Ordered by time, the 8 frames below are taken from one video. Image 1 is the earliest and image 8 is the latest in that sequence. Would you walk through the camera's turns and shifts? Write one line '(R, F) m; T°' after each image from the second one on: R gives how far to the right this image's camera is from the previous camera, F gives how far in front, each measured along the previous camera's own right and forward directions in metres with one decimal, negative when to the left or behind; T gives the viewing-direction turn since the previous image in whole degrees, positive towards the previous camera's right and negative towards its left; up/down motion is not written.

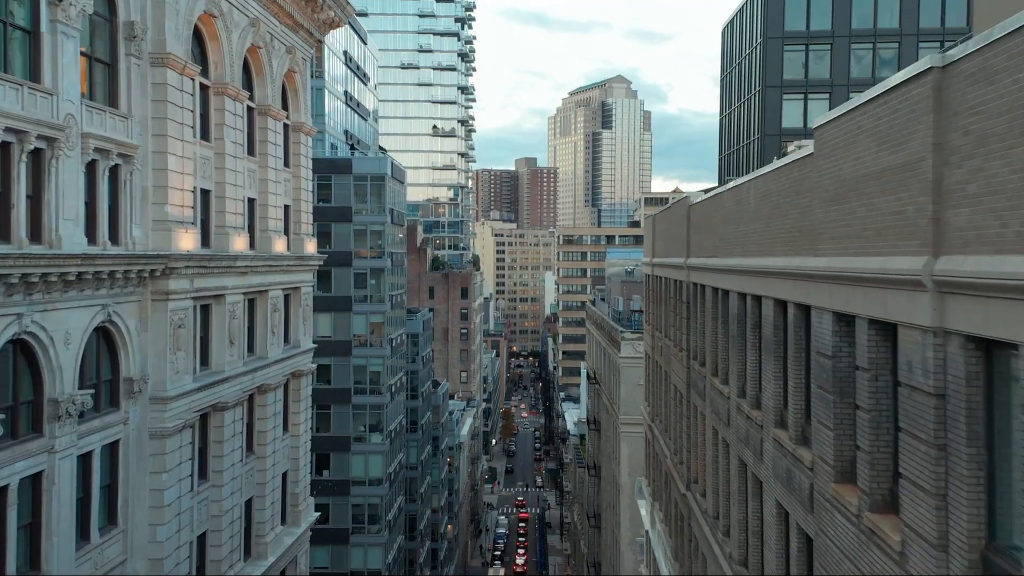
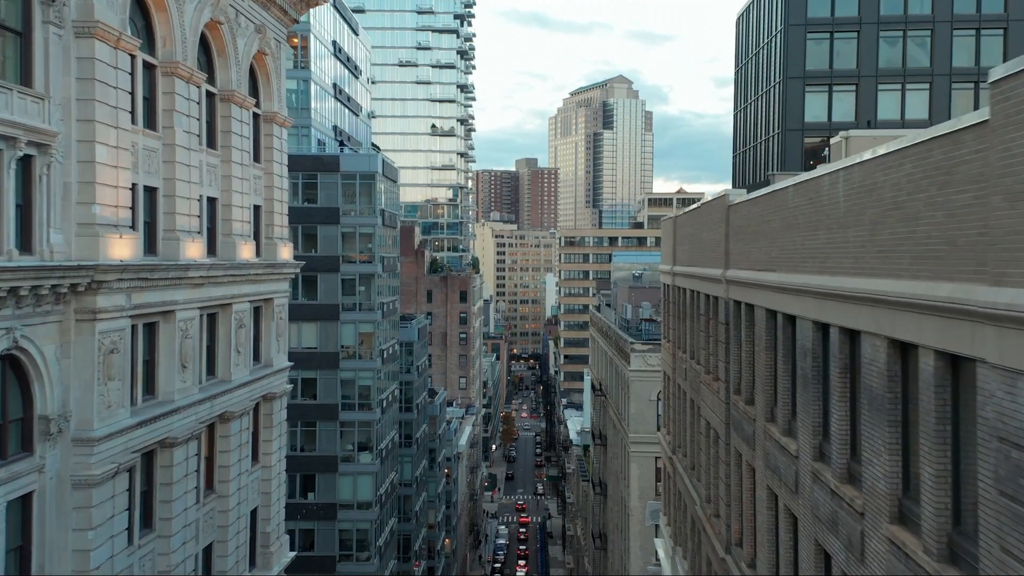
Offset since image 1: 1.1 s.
(0.0, +3.7) m; 0°
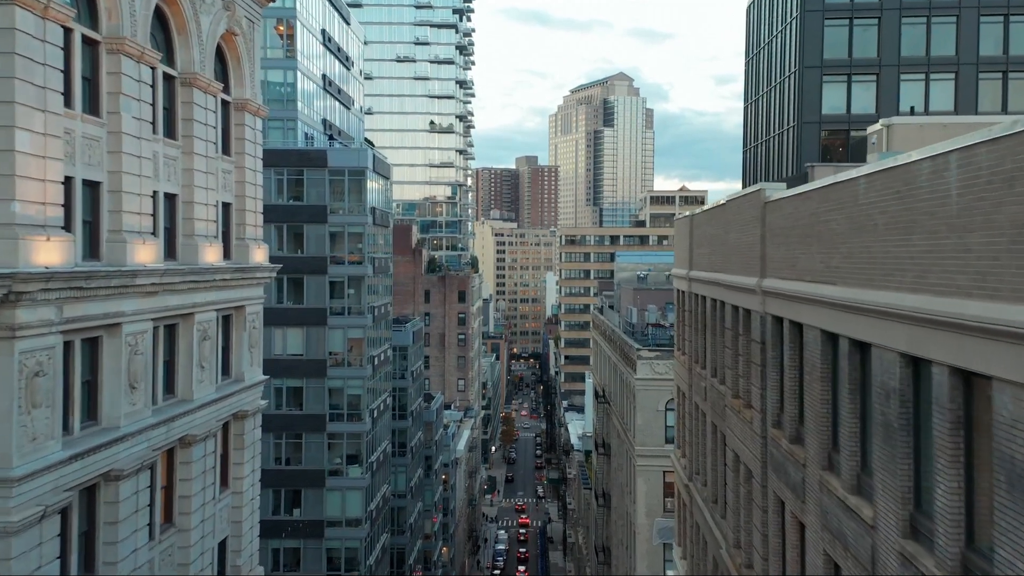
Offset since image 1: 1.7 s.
(+0.1, +2.7) m; 0°
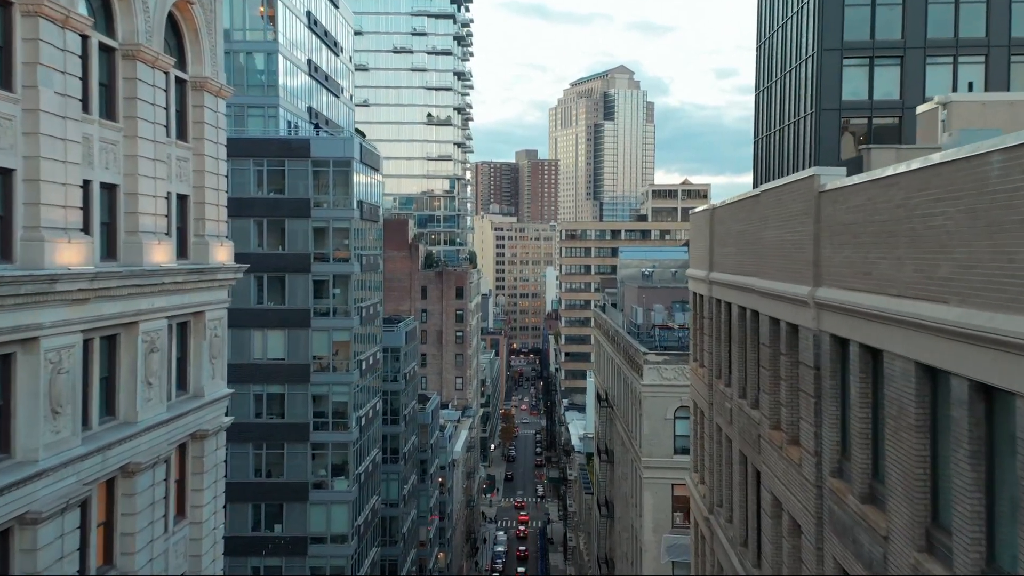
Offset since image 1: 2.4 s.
(+0.1, +2.9) m; 0°
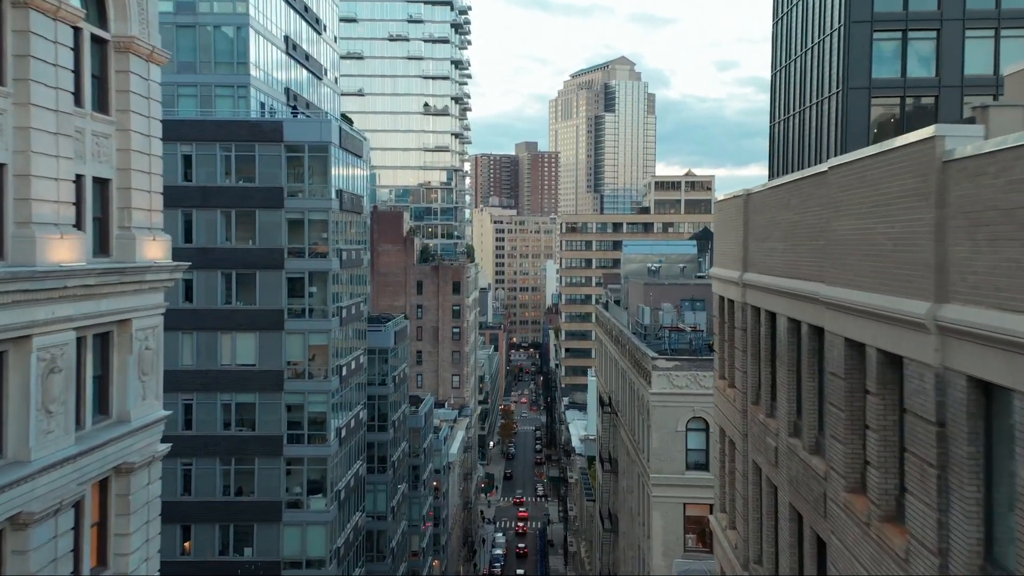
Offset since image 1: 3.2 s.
(+0.2, +3.7) m; 0°
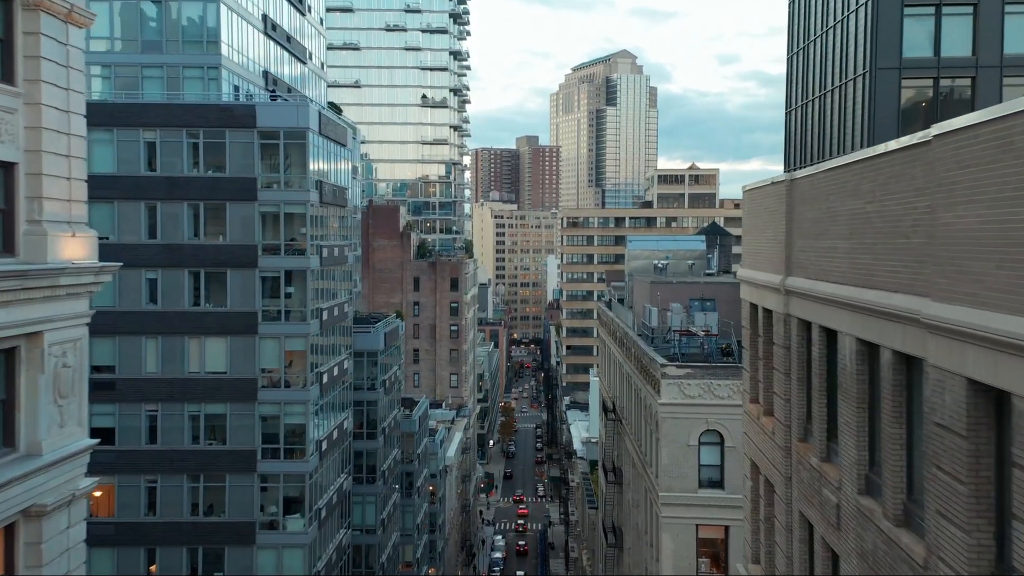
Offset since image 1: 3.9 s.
(+0.2, +3.1) m; 0°
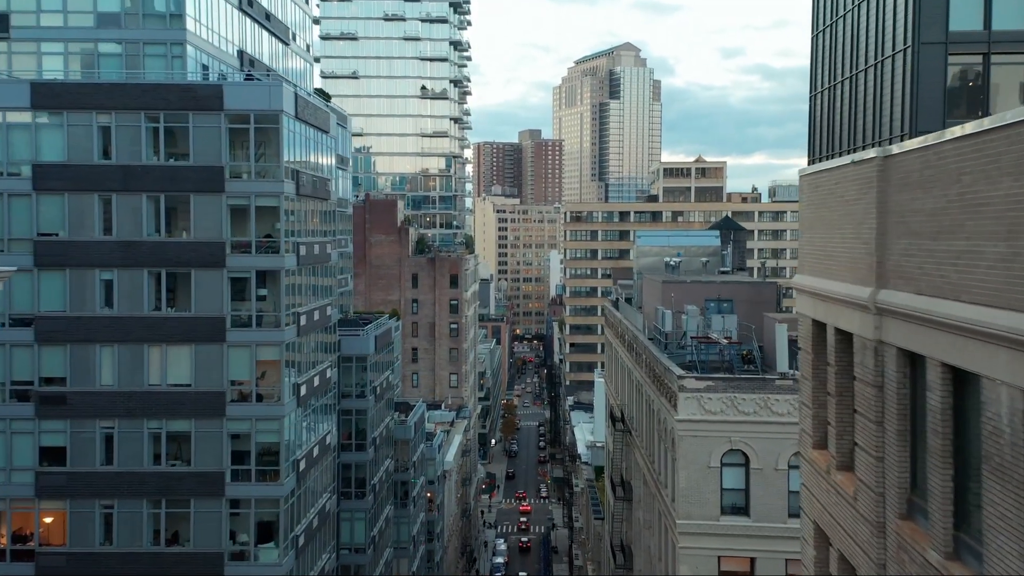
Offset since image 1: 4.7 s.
(+0.1, +3.5) m; 0°
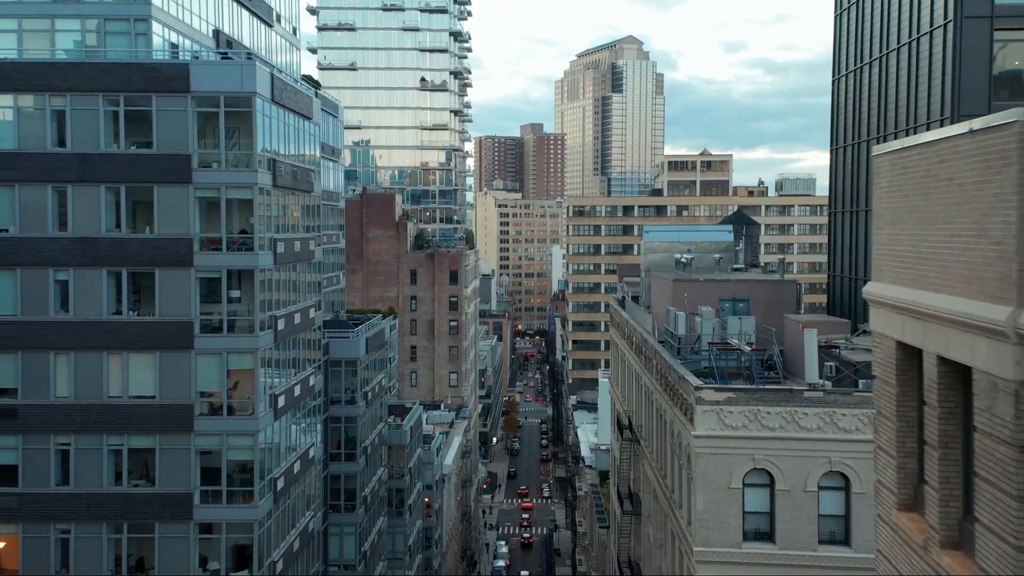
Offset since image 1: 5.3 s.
(+0.1, +2.8) m; 0°
